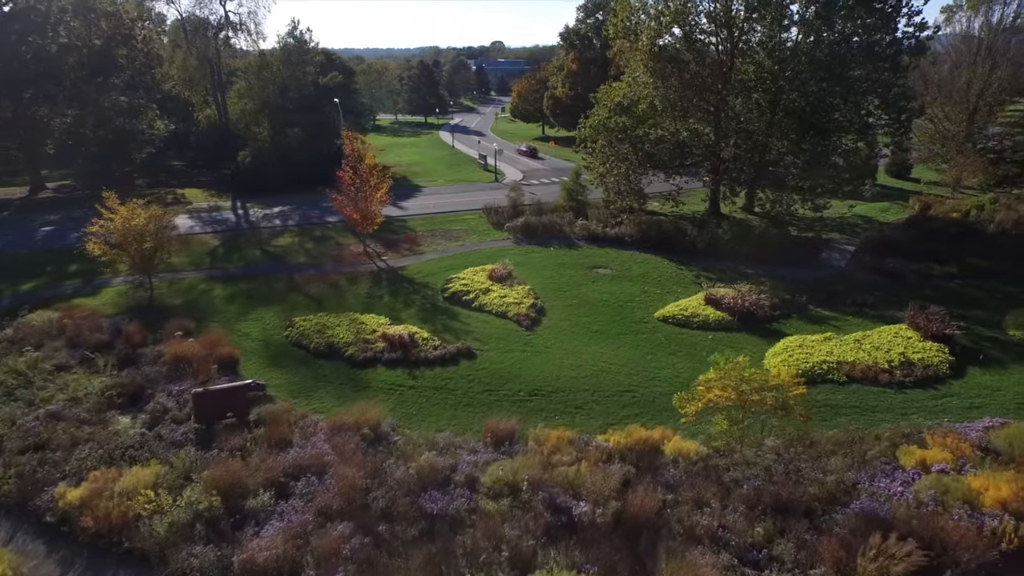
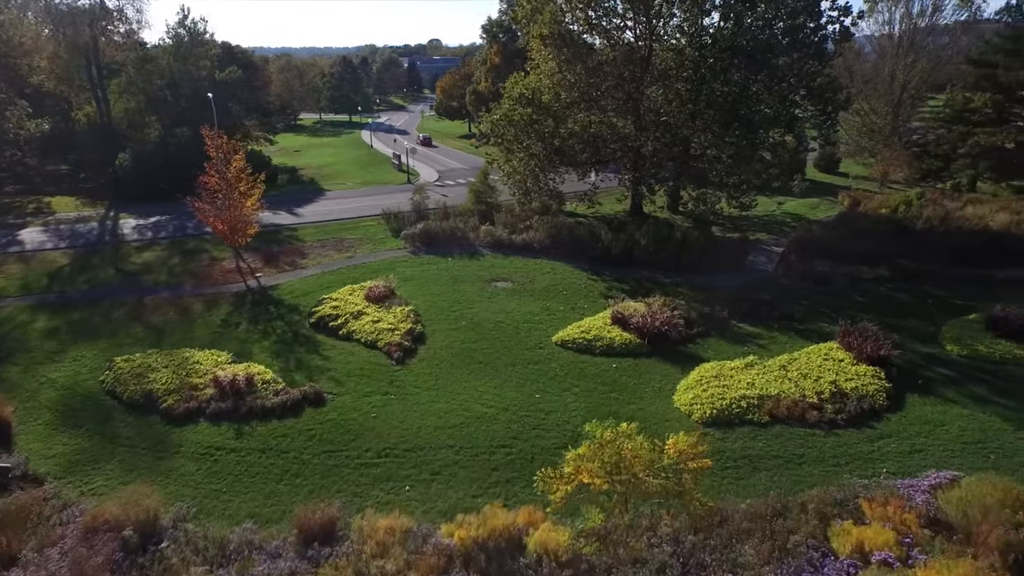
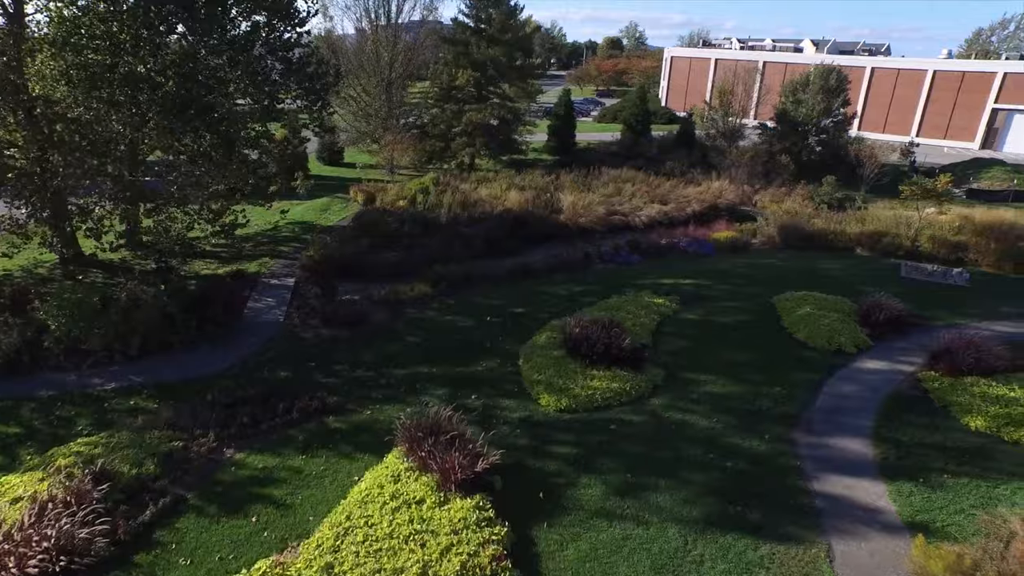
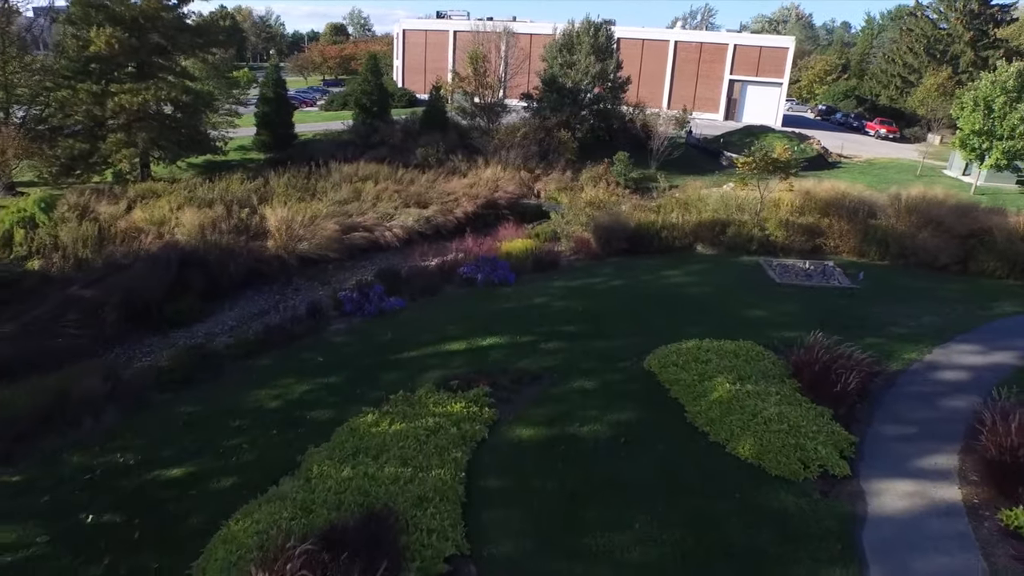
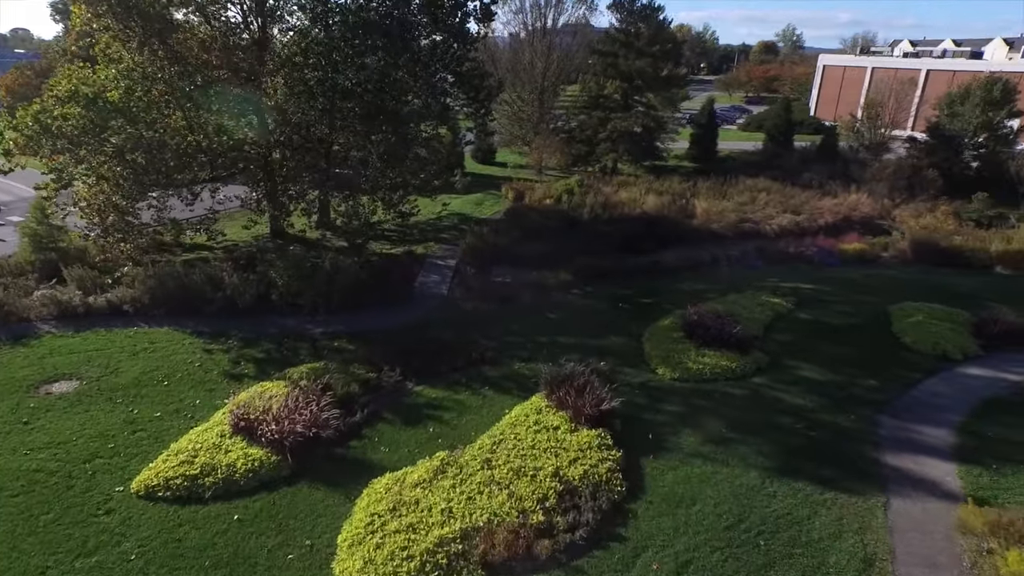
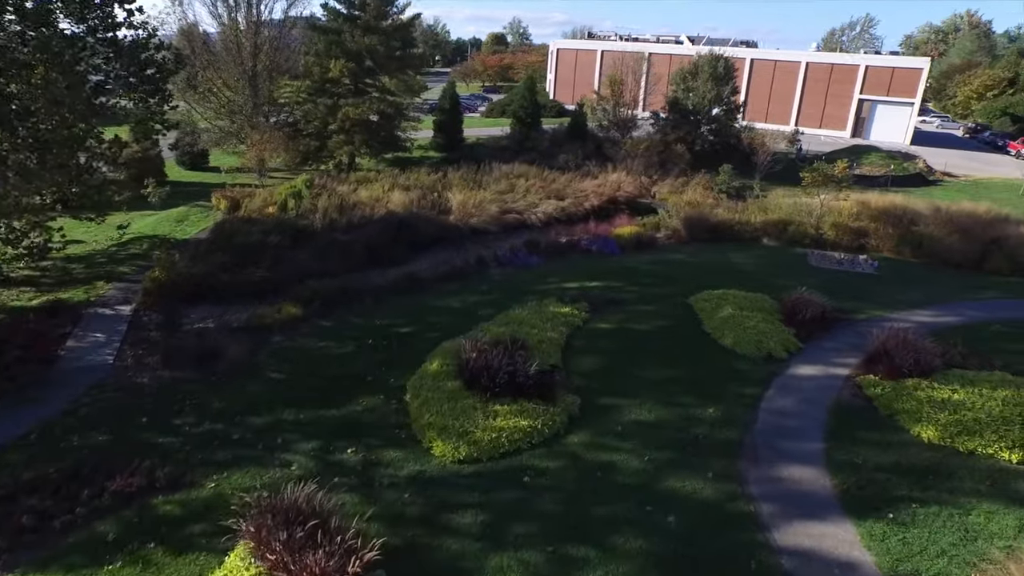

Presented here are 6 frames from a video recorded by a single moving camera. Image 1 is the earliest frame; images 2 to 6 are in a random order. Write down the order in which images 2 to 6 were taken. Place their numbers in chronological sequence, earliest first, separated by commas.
2, 5, 3, 6, 4
